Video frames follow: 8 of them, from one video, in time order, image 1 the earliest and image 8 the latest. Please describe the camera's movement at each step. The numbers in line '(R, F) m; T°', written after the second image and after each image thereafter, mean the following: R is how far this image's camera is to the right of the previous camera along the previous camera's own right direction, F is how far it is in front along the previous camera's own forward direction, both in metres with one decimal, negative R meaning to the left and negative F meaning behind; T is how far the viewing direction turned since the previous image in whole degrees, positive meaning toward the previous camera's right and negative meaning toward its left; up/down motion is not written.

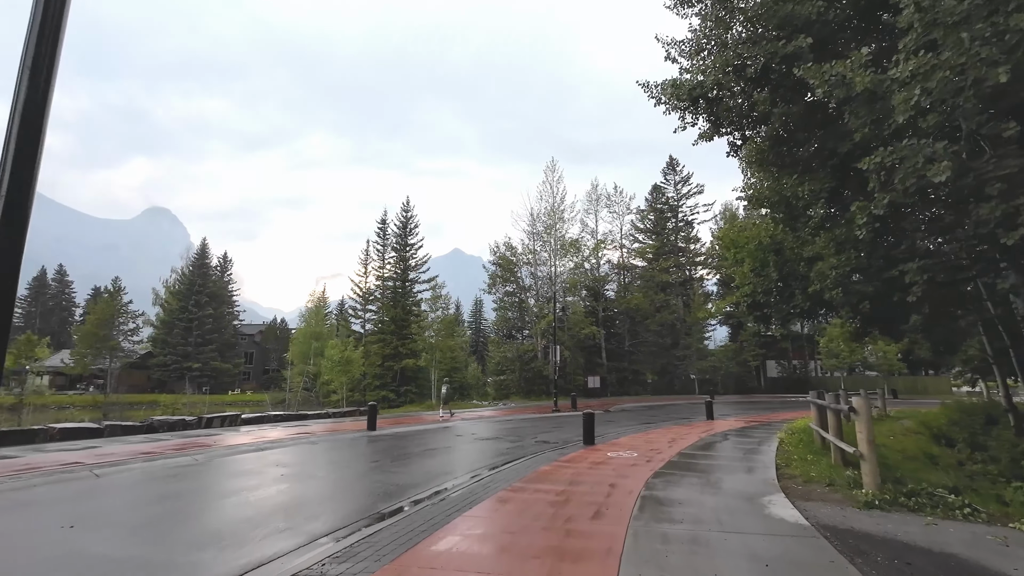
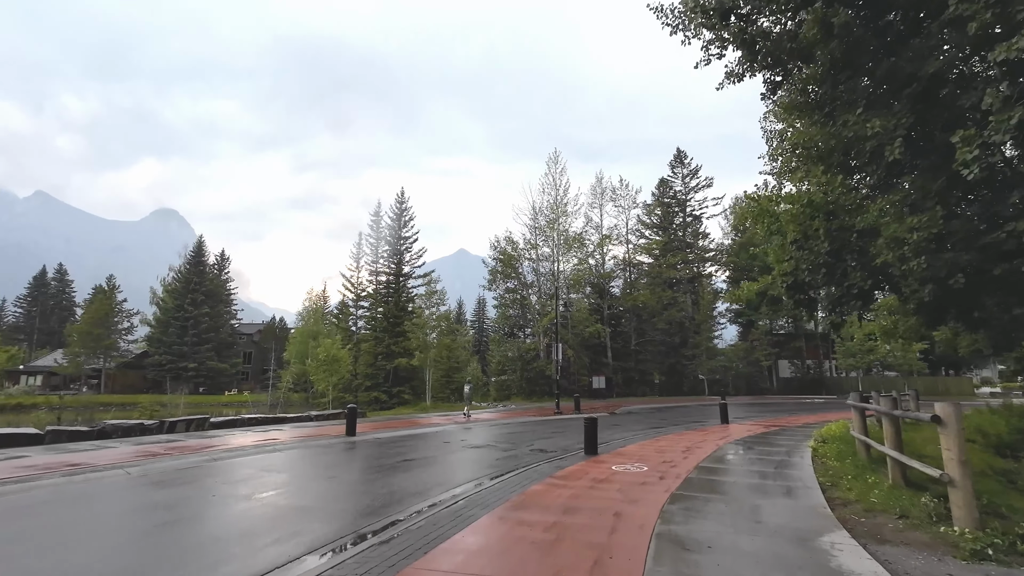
(+0.3, +1.6) m; -1°
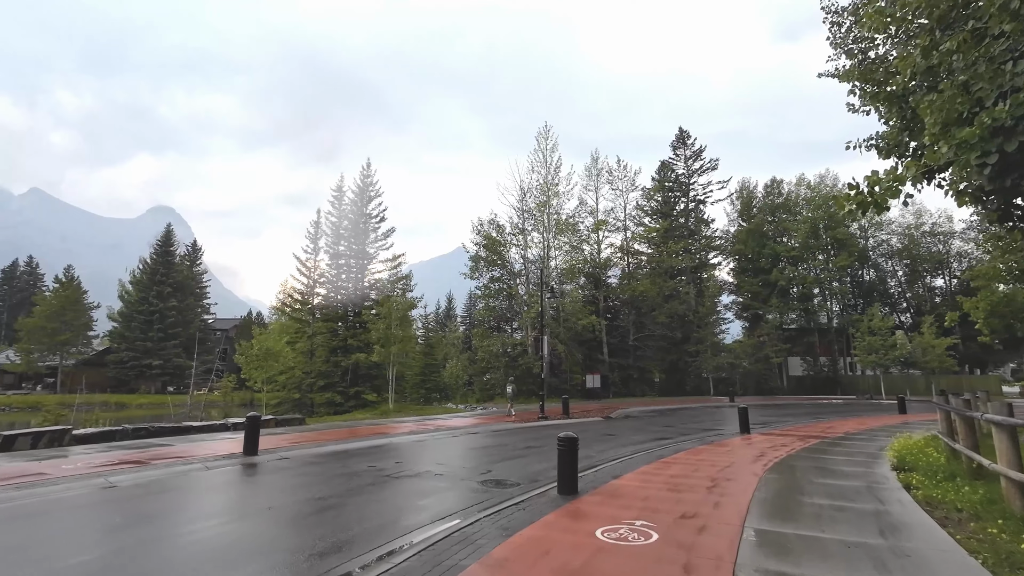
(+0.9, +3.7) m; 0°
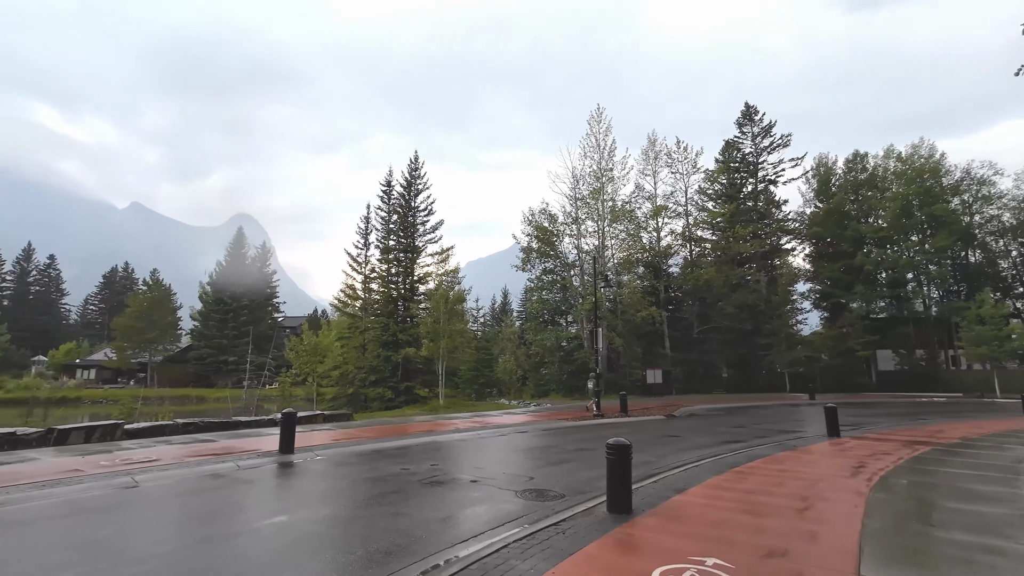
(+0.3, +1.1) m; -7°
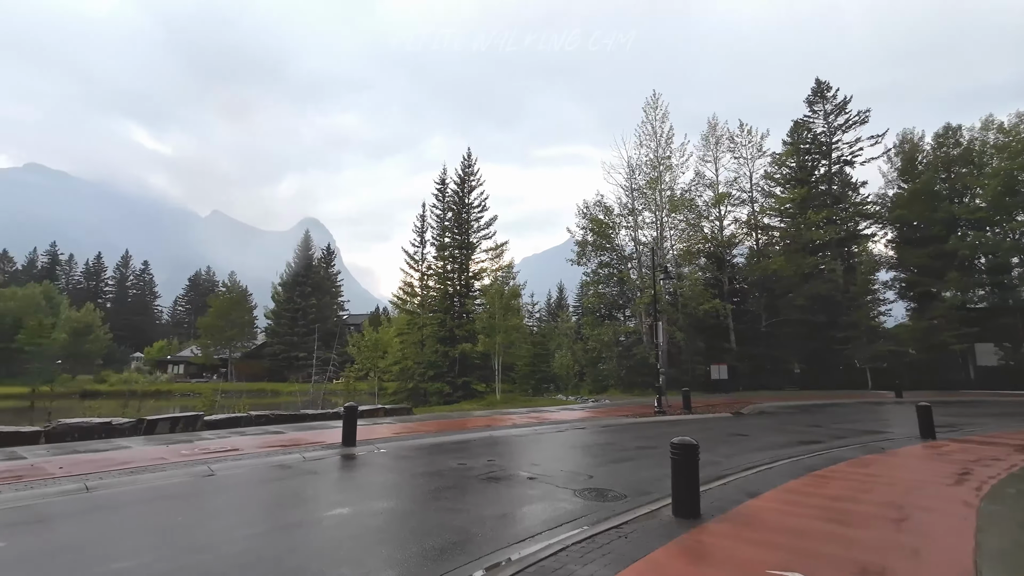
(0.0, +0.2) m; -6°
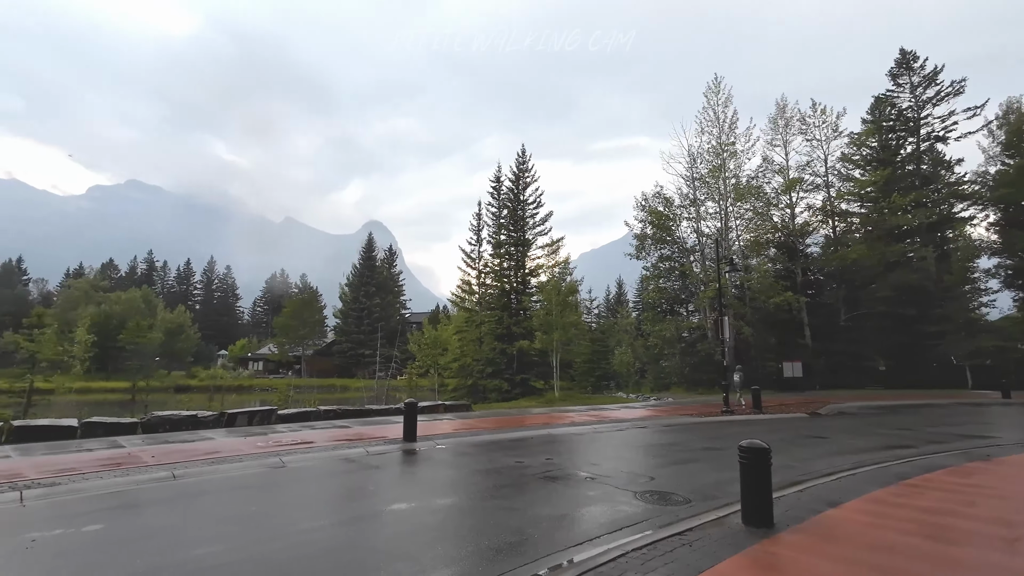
(+0.1, +0.1) m; -7°
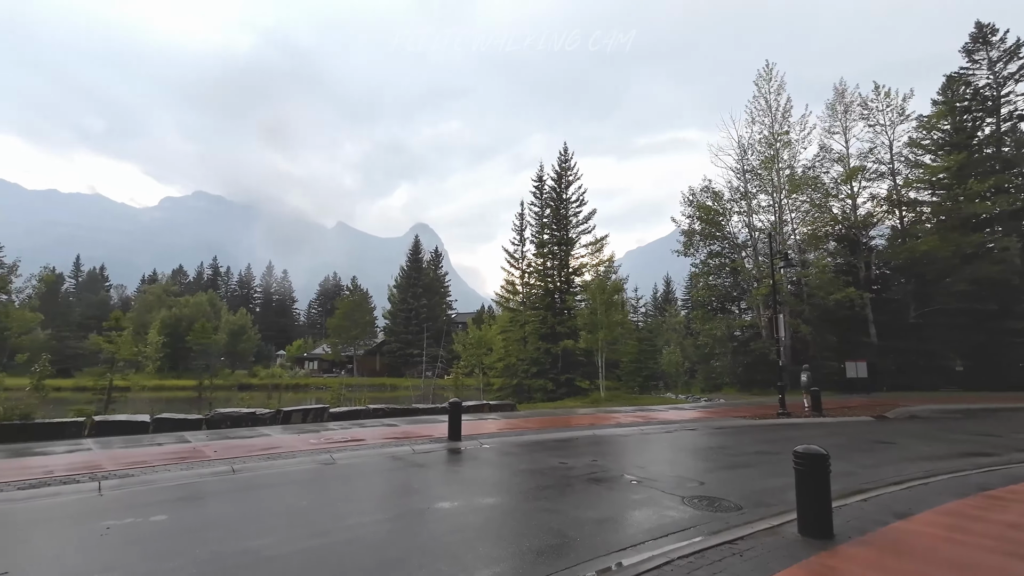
(+0.1, +0.1) m; -5°
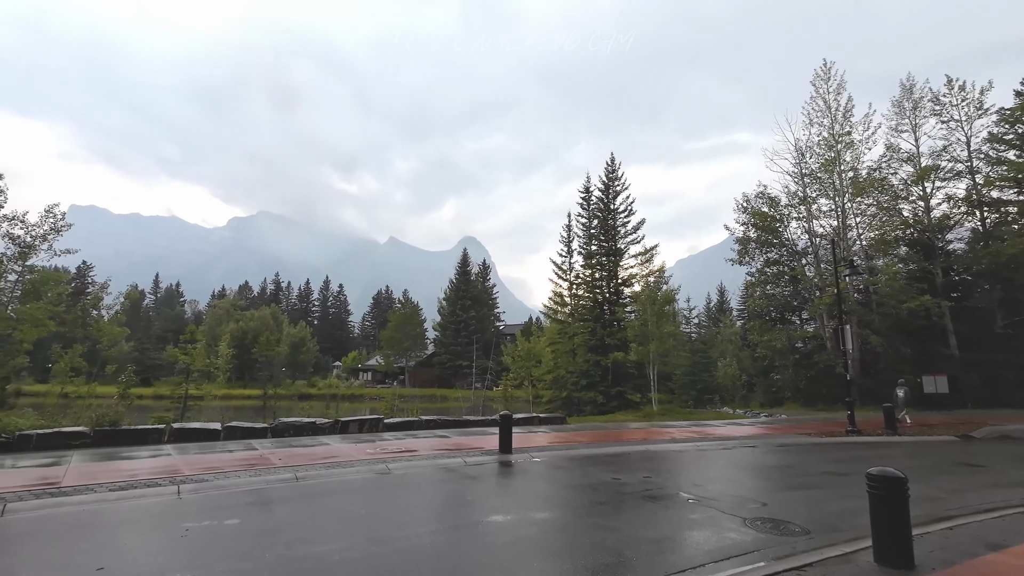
(0.0, 0.0) m; -5°
